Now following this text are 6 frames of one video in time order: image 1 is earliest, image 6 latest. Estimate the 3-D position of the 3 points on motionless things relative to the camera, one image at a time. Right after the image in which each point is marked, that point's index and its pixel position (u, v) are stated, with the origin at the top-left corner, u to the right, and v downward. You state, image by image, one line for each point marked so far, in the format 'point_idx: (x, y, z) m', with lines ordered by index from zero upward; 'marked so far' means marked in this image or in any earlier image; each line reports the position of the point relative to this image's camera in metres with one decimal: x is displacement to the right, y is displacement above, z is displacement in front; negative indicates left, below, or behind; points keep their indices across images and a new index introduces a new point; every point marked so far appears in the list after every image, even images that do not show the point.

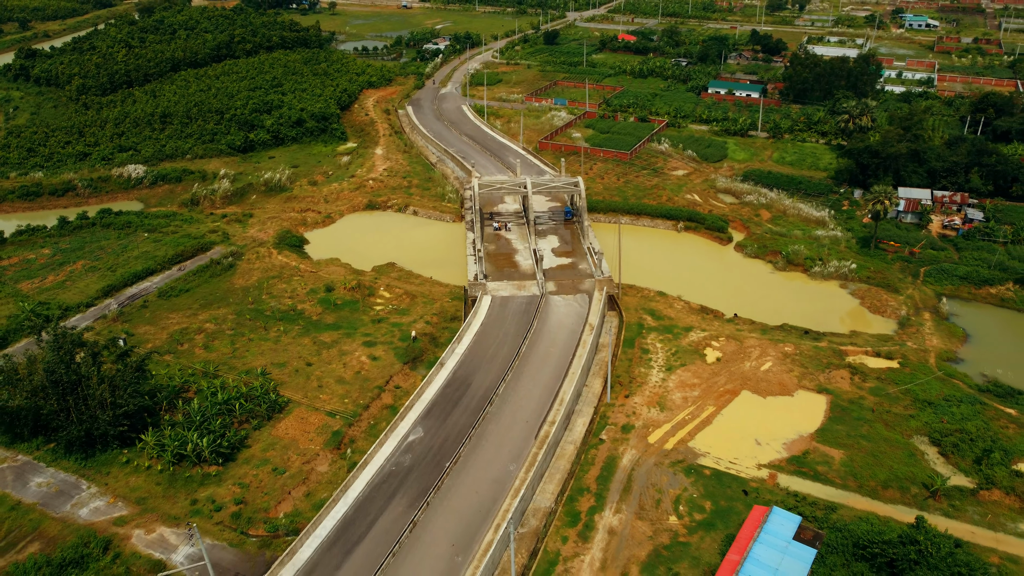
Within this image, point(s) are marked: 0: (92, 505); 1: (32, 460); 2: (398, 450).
0: (-10.4, -5.5, +17.8) m
1: (-12.9, -4.7, +19.2) m
2: (-3.1, -4.4, +19.5) m
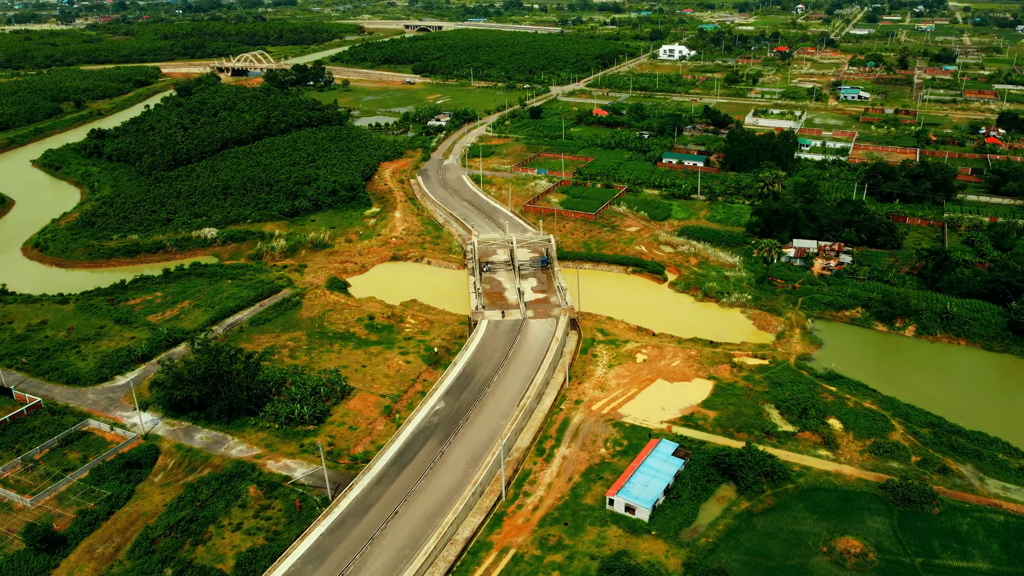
0: (-10.8, -6.3, +28.5) m
1: (-13.2, -5.7, +29.9) m
2: (-3.5, -5.3, +30.4) m
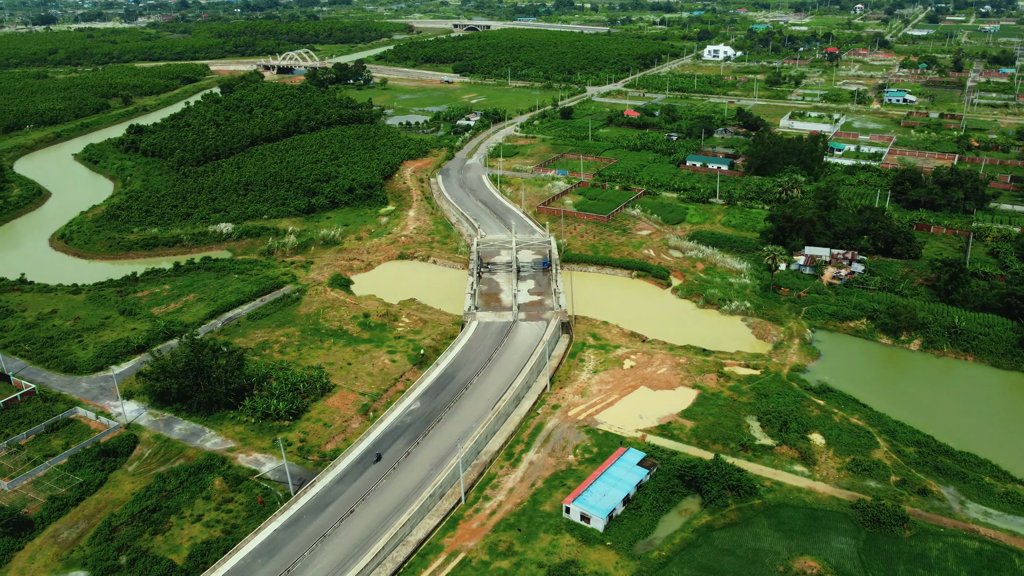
0: (-12.0, -6.2, +29.1) m
1: (-14.4, -5.4, +30.6) m
2: (-4.6, -5.3, +30.6) m
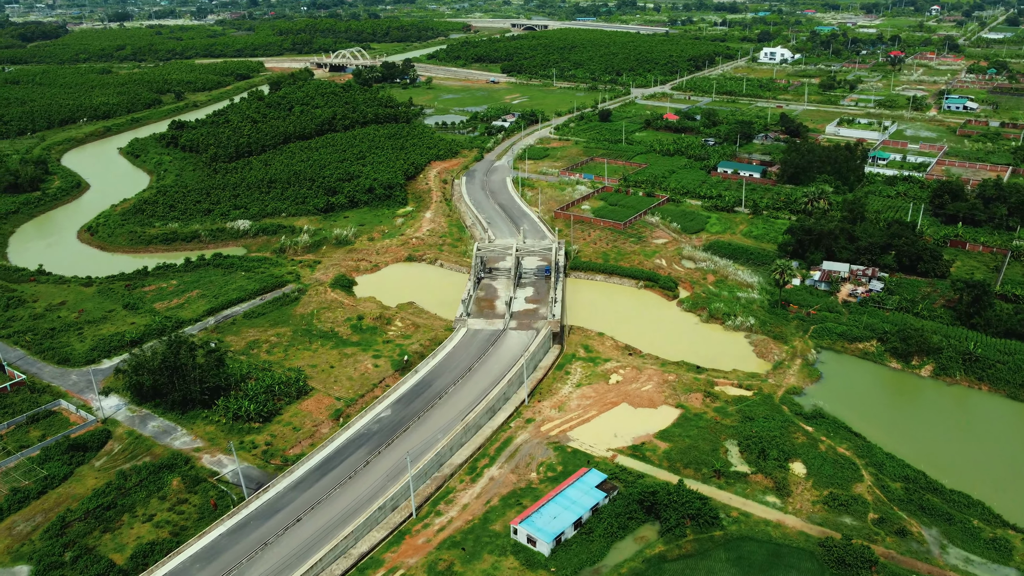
0: (-13.3, -6.2, +29.3) m
1: (-15.6, -5.4, +31.1) m
2: (-5.8, -5.6, +30.3) m
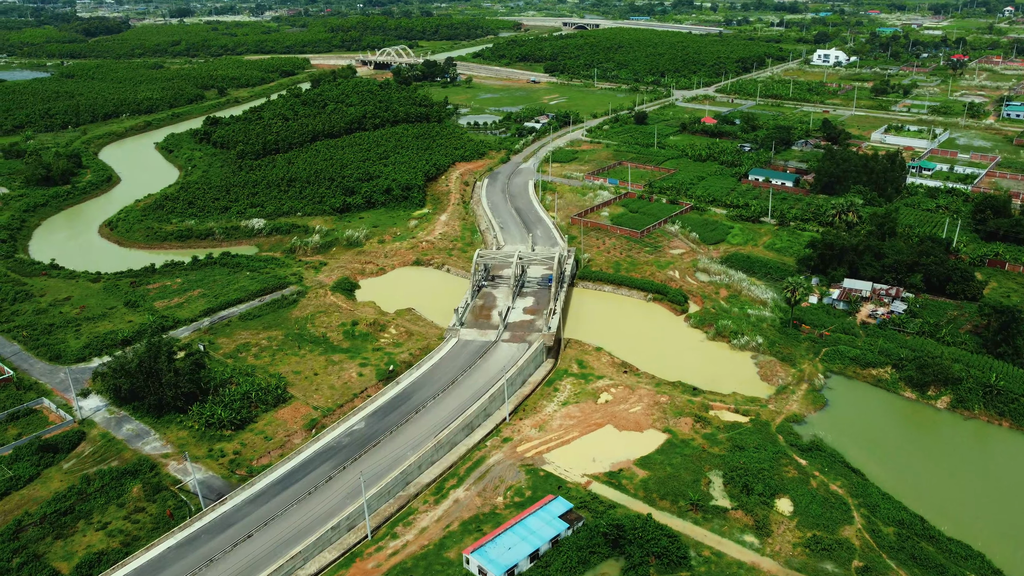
0: (-14.4, -6.3, +29.1) m
1: (-16.5, -5.4, +30.9) m
2: (-6.8, -5.9, +29.5) m
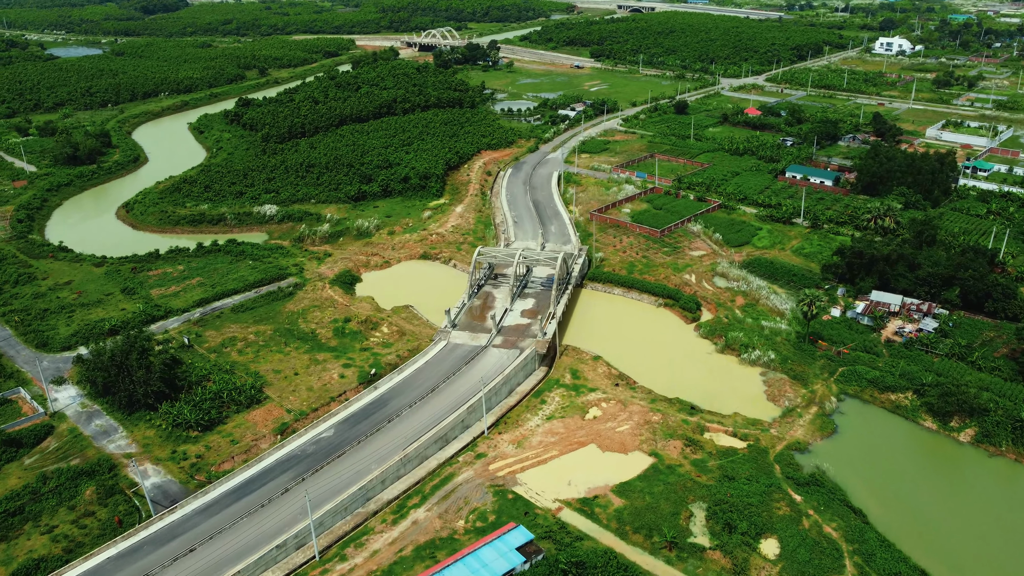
0: (-15.4, -6.1, +28.3) m
1: (-17.3, -5.1, +30.3) m
2: (-7.8, -6.0, +28.3) m
